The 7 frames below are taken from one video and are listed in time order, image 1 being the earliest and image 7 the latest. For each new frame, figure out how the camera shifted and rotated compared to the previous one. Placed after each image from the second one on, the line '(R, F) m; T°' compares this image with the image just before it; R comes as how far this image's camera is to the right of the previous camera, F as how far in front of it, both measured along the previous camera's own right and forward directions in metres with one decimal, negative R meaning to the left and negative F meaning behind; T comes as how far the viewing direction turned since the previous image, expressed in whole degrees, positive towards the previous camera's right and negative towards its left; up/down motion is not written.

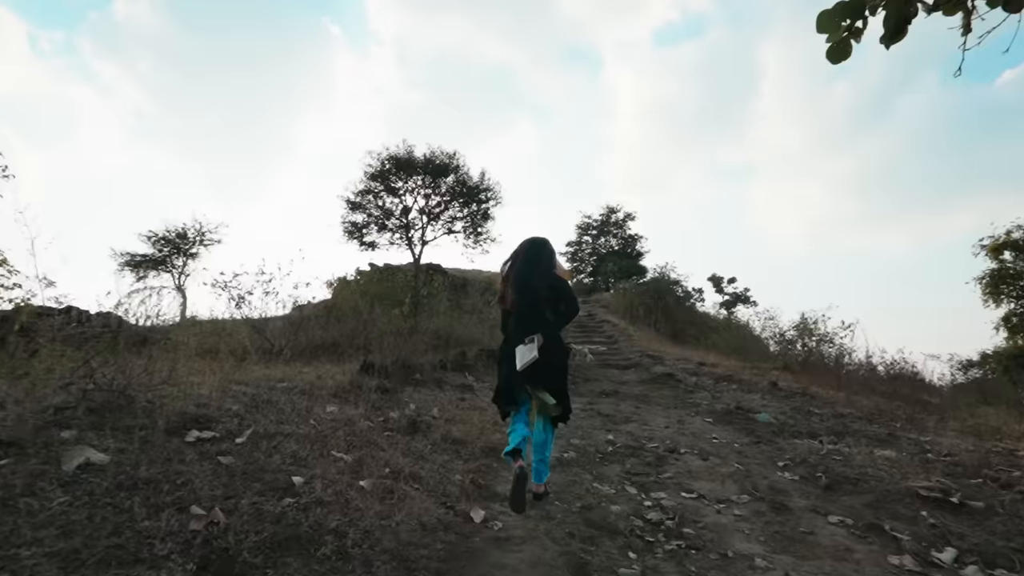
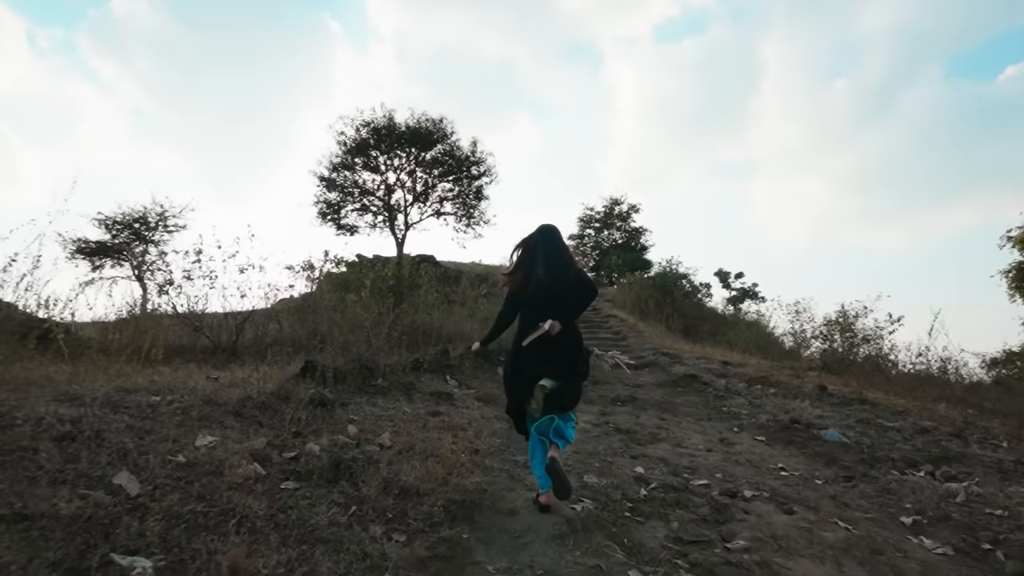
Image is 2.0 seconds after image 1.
(+0.1, +2.4) m; 0°
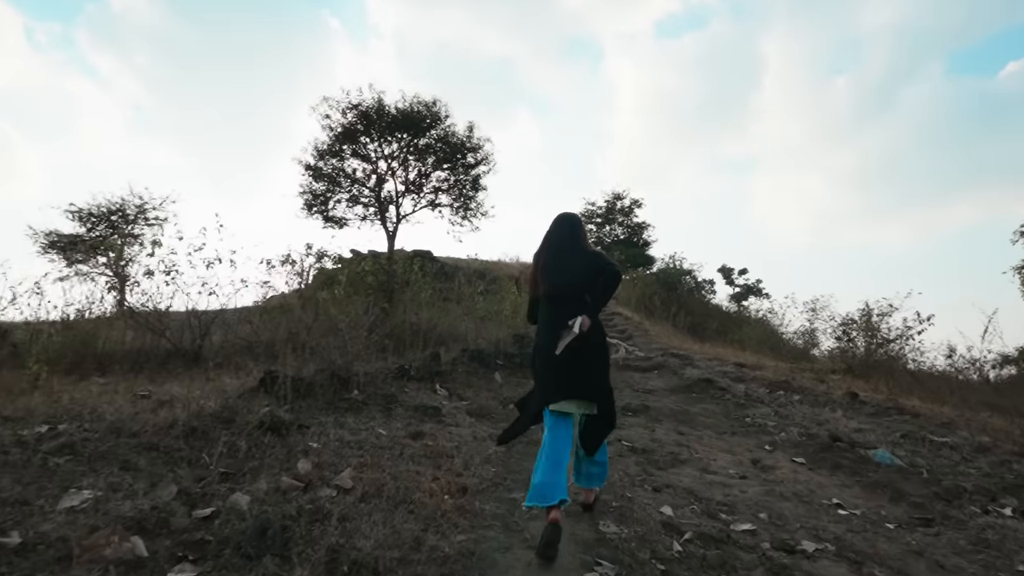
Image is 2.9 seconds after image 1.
(0.0, +1.1) m; 0°
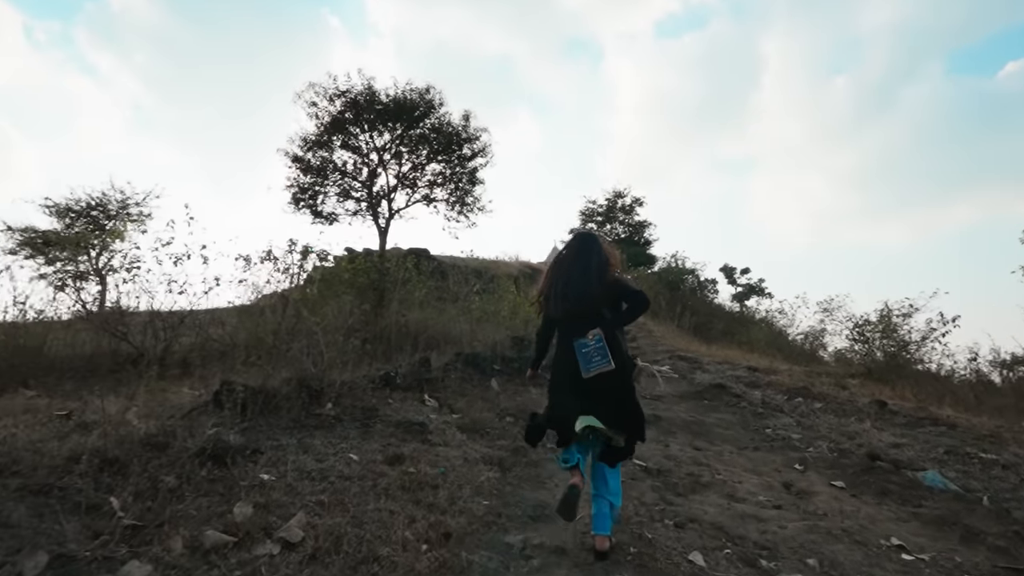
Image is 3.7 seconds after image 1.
(0.0, +0.9) m; 0°
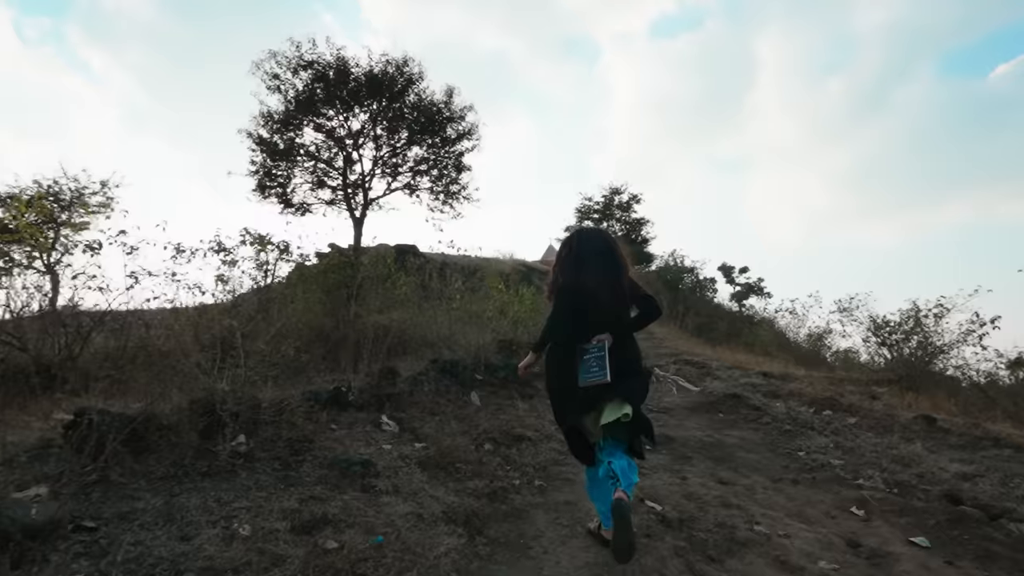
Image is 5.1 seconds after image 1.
(+0.2, +1.5) m; 0°
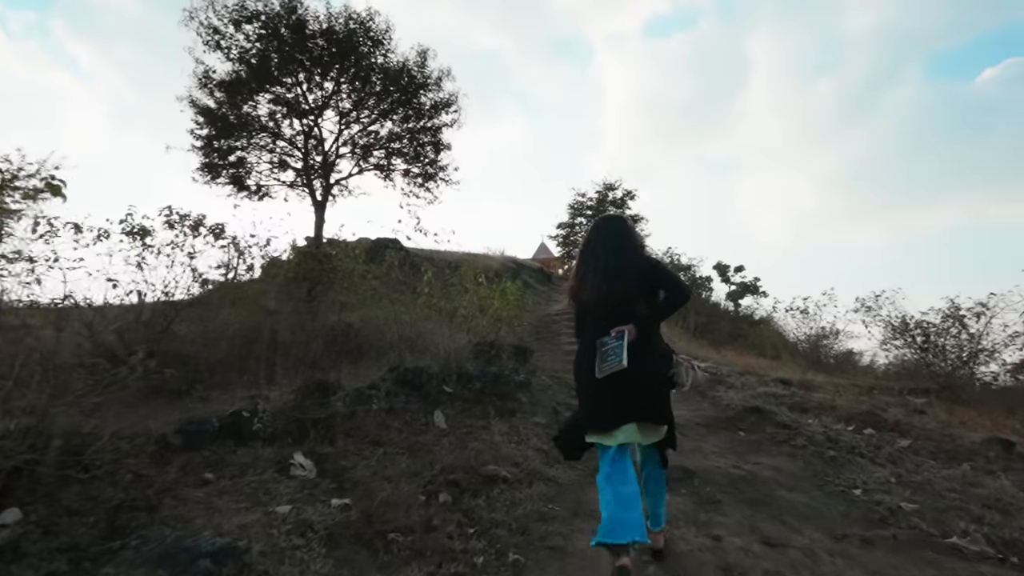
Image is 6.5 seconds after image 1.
(+0.2, +1.7) m; +1°
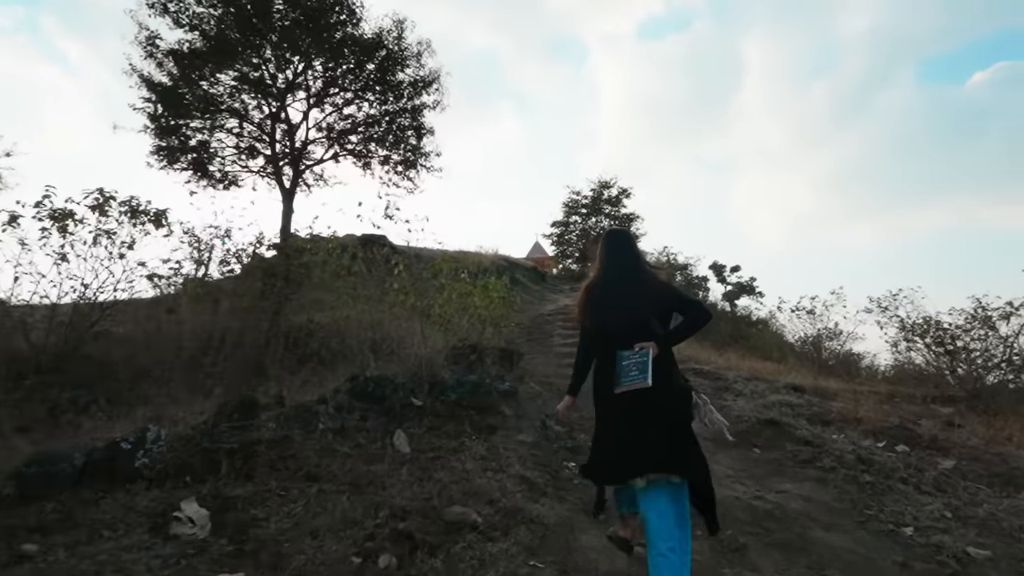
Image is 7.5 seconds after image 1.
(+0.2, +1.1) m; +1°
